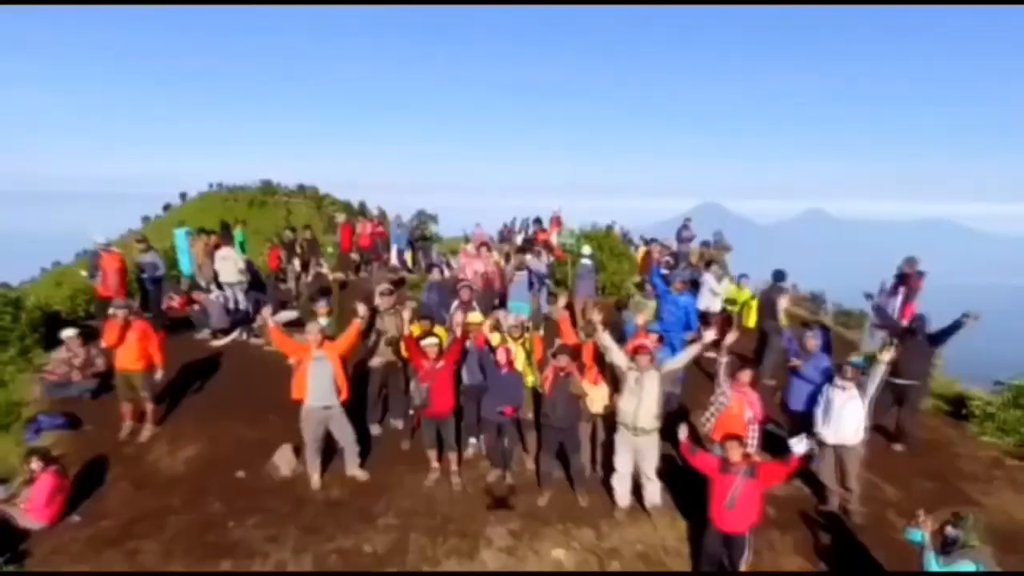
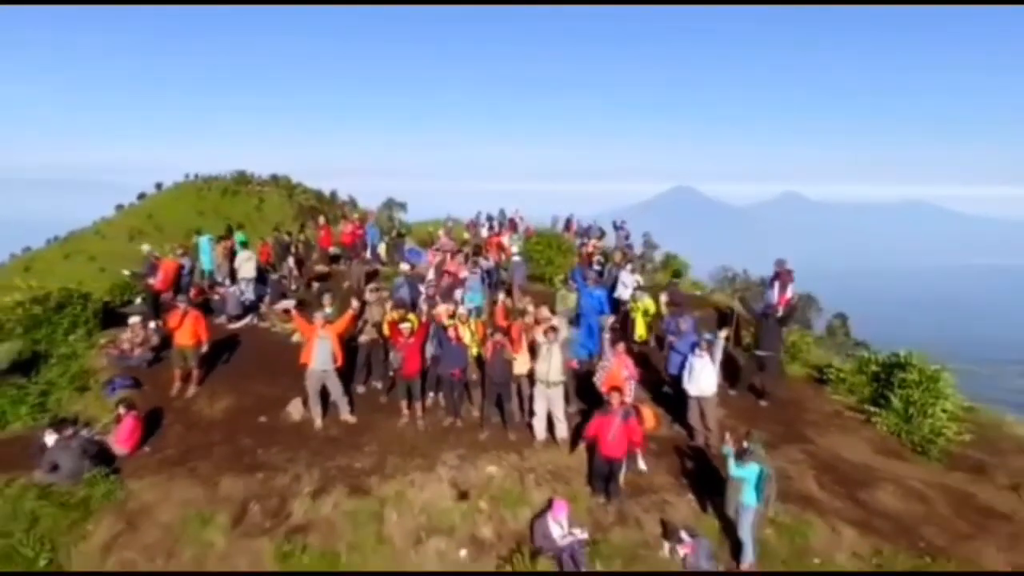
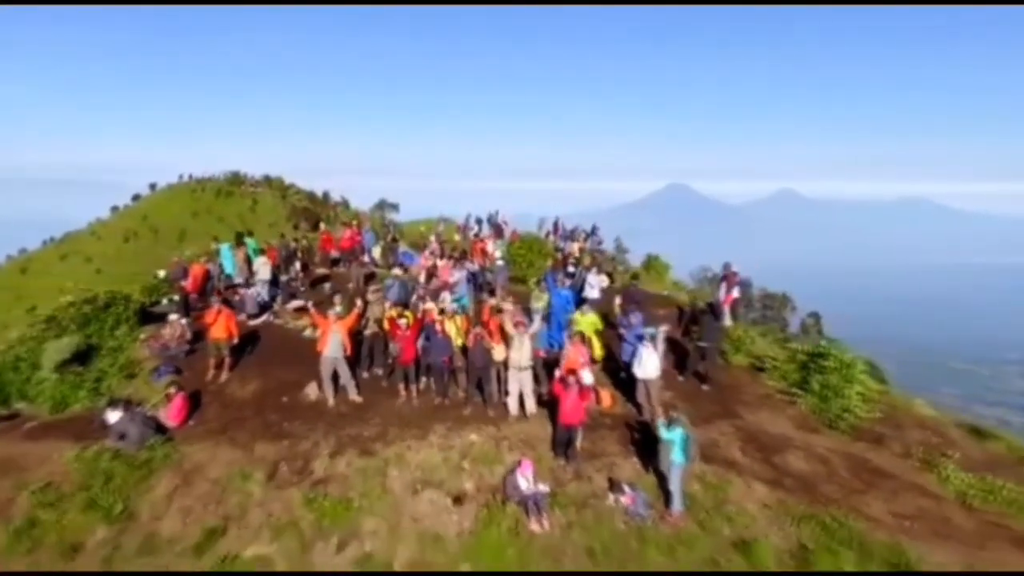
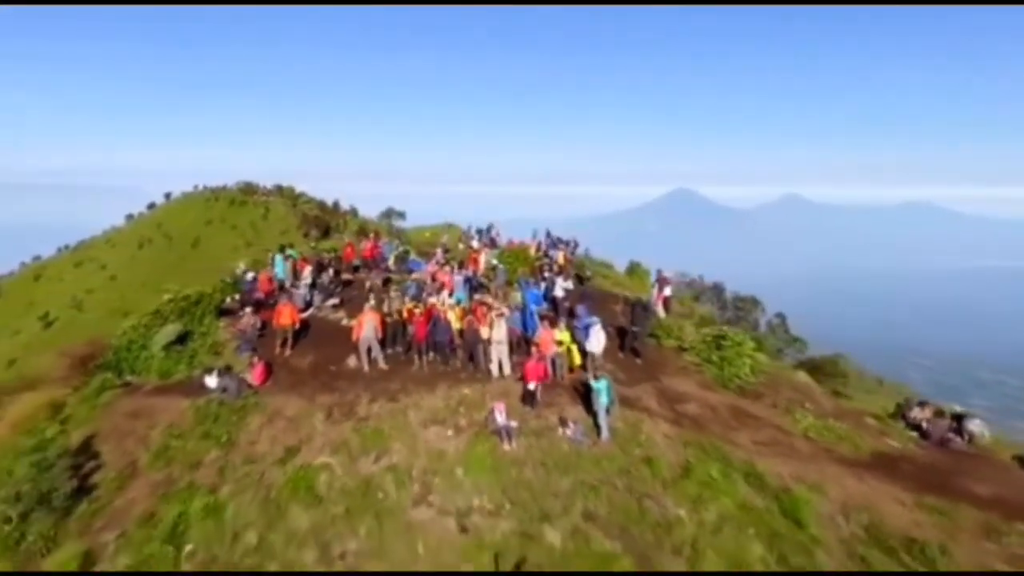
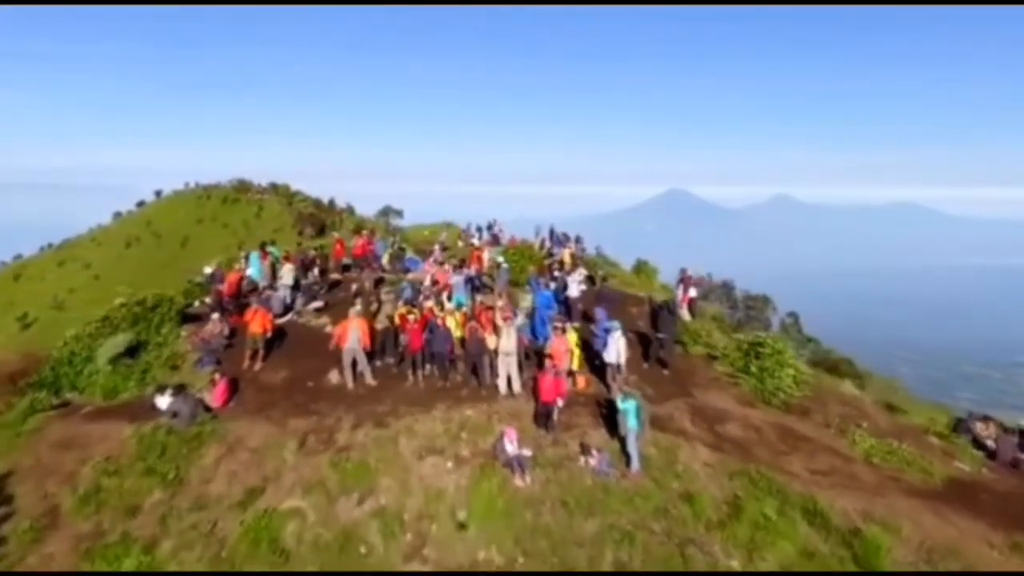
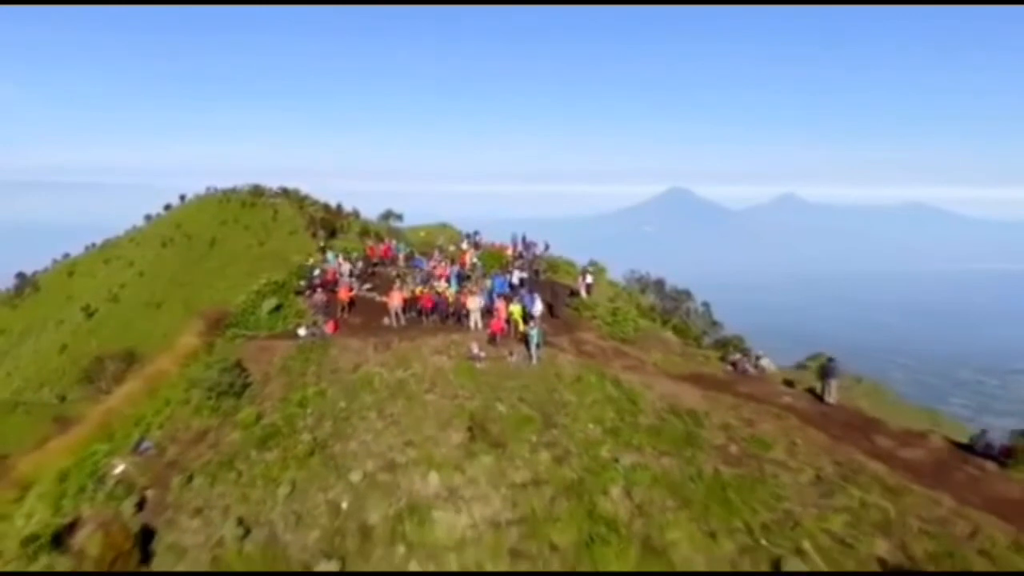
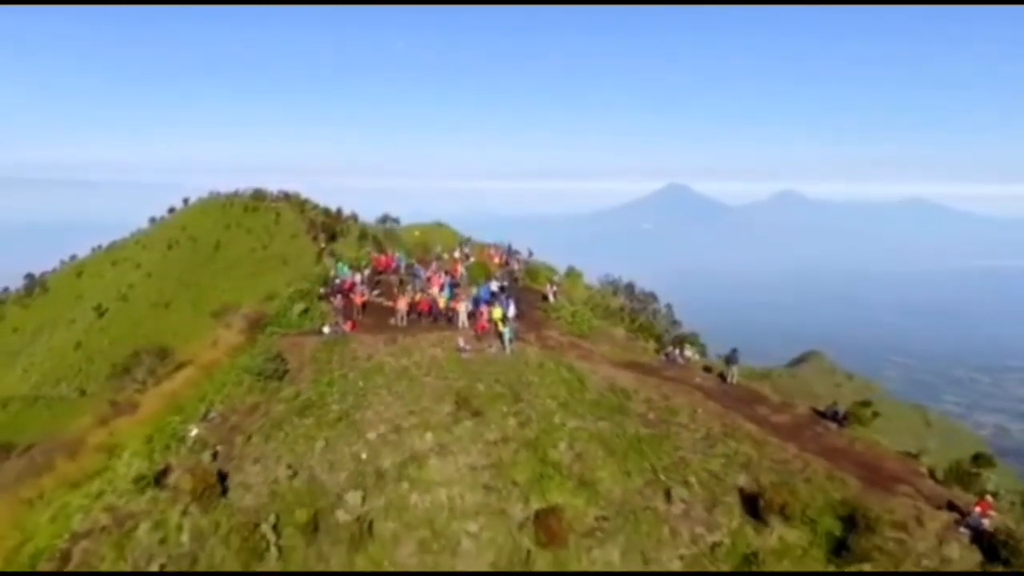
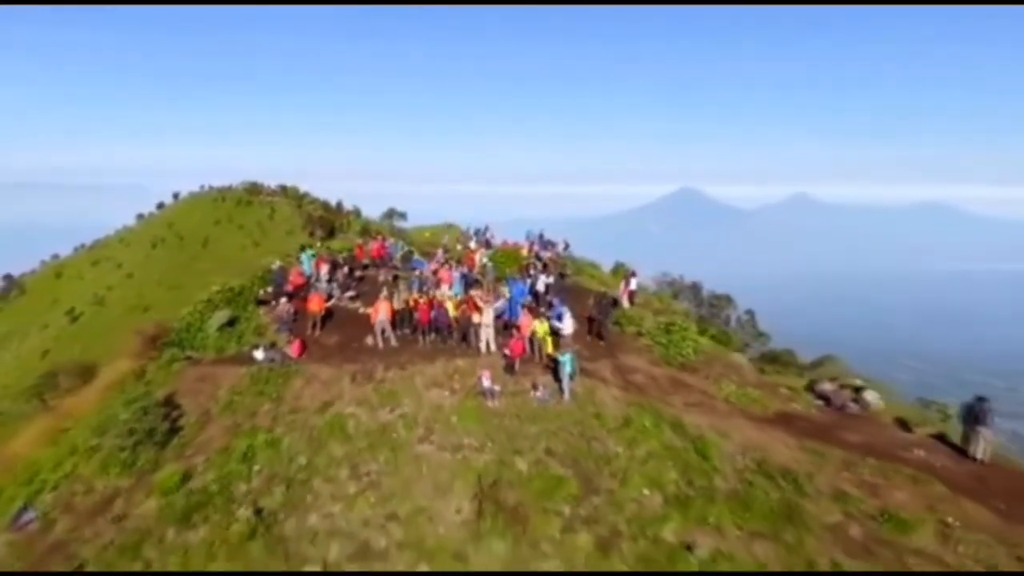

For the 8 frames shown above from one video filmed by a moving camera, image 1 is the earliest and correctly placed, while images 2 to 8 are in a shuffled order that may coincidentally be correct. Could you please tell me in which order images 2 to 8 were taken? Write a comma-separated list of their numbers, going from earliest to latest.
2, 3, 5, 4, 8, 6, 7
